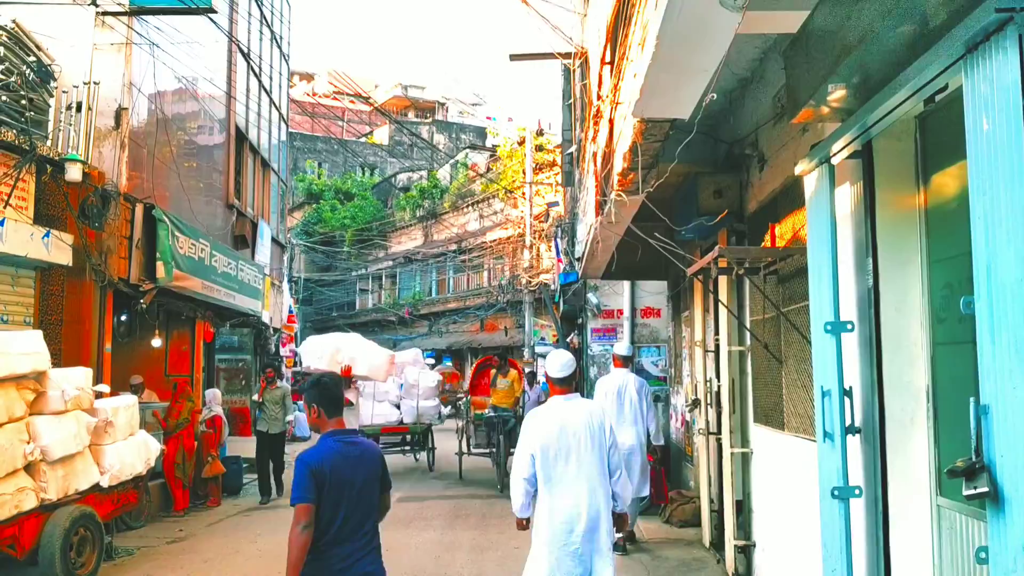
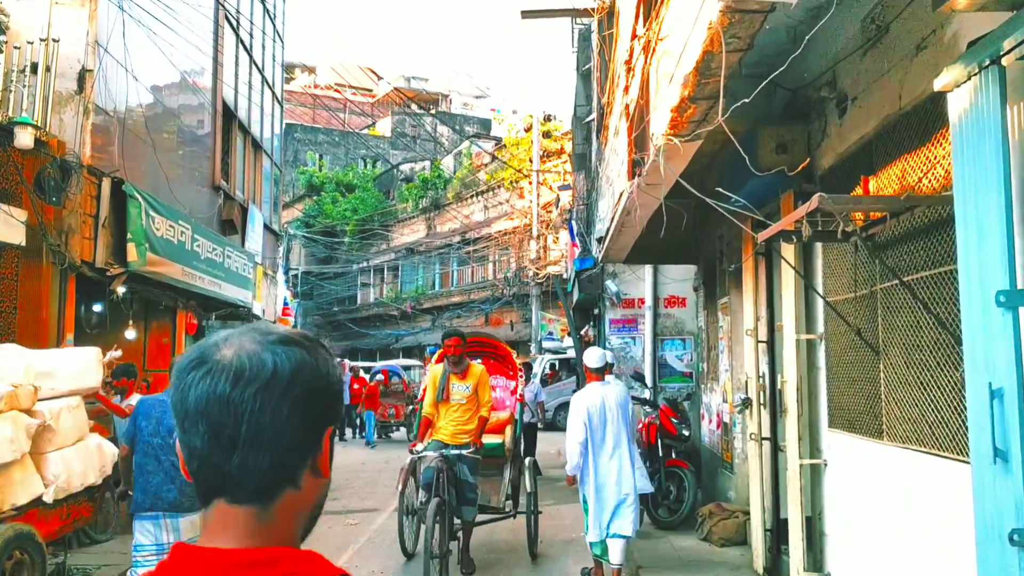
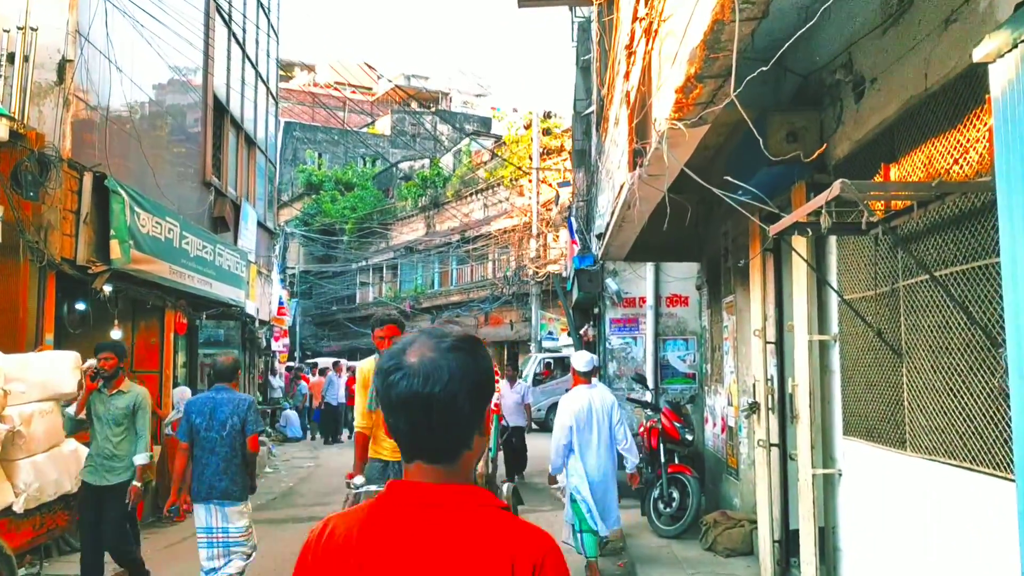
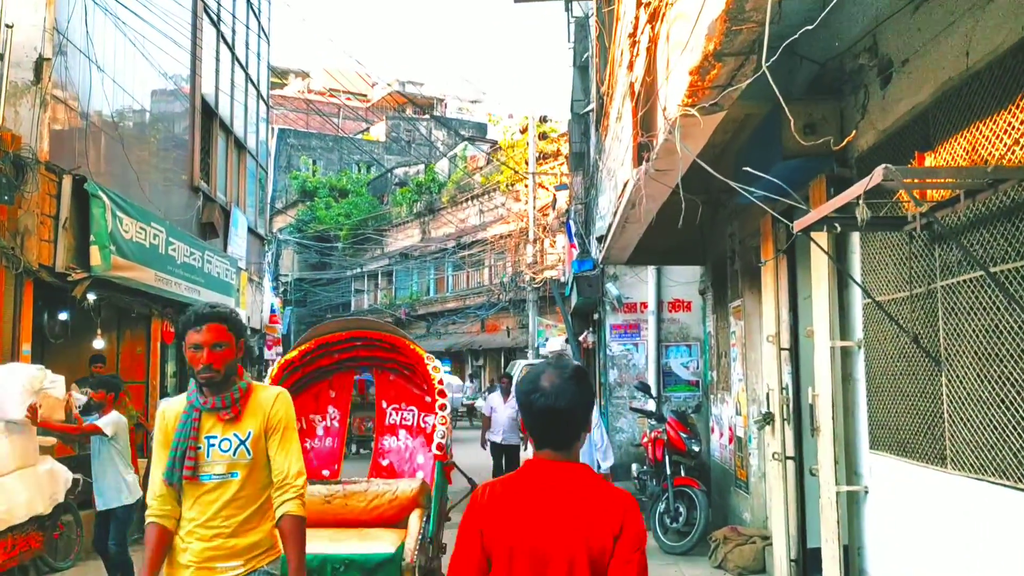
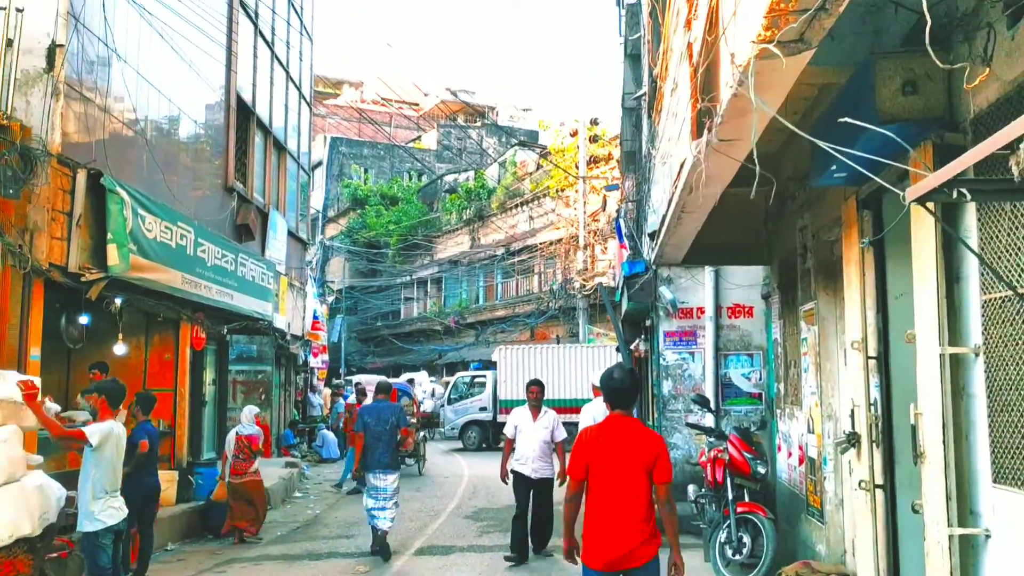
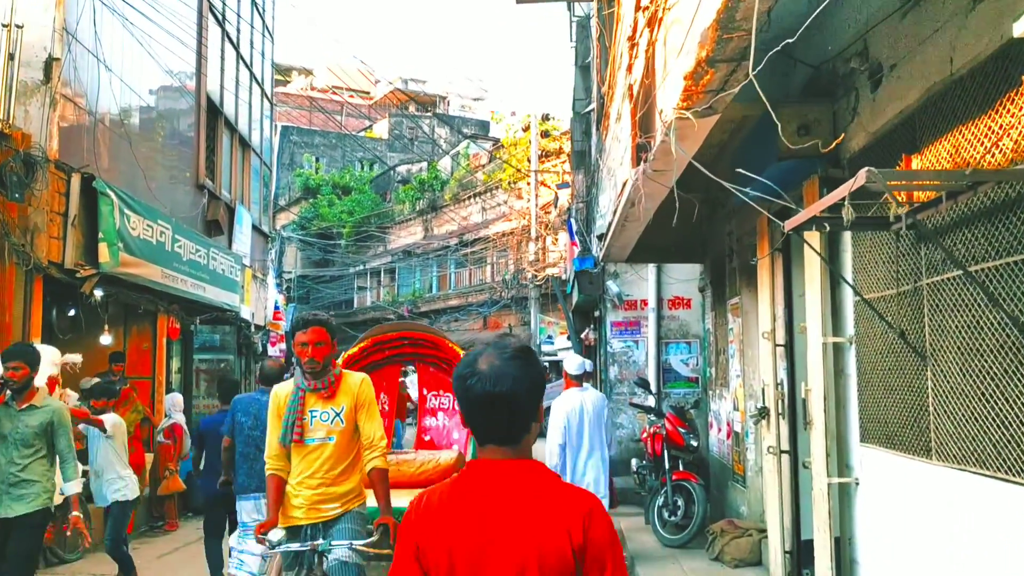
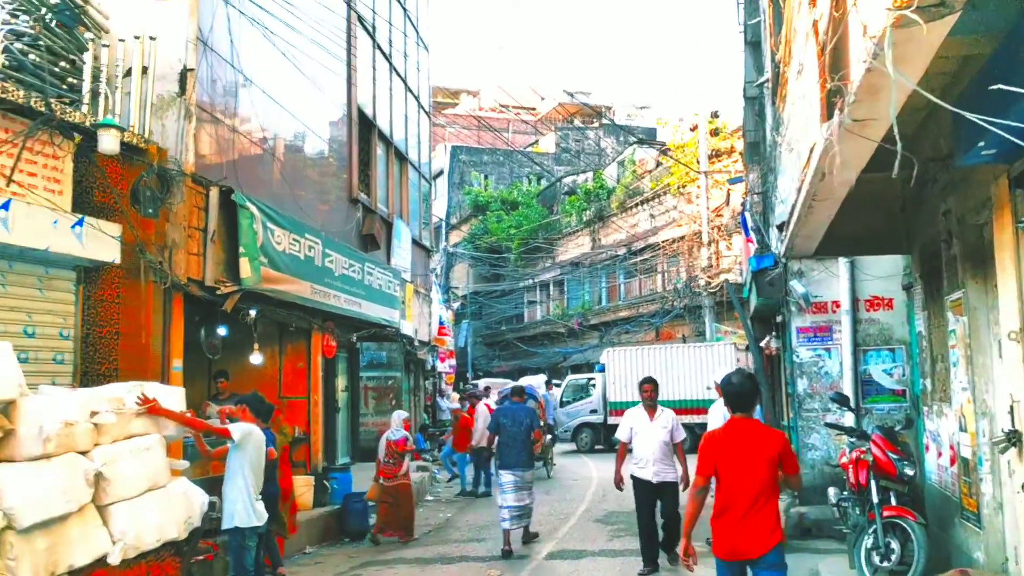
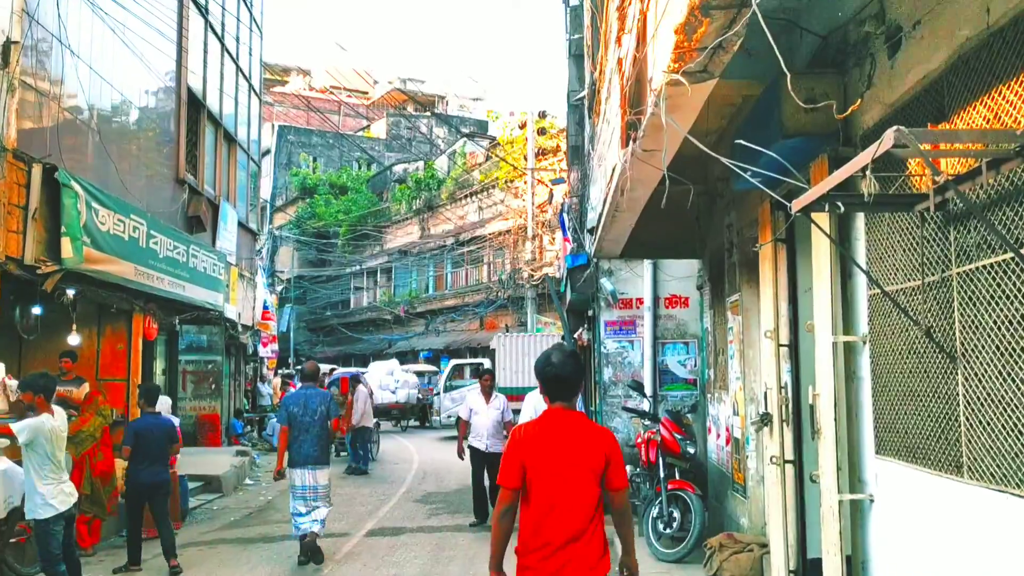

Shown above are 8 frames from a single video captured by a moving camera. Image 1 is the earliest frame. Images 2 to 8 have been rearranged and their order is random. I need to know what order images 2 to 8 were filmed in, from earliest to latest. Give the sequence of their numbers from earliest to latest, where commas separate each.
2, 3, 6, 4, 8, 5, 7
